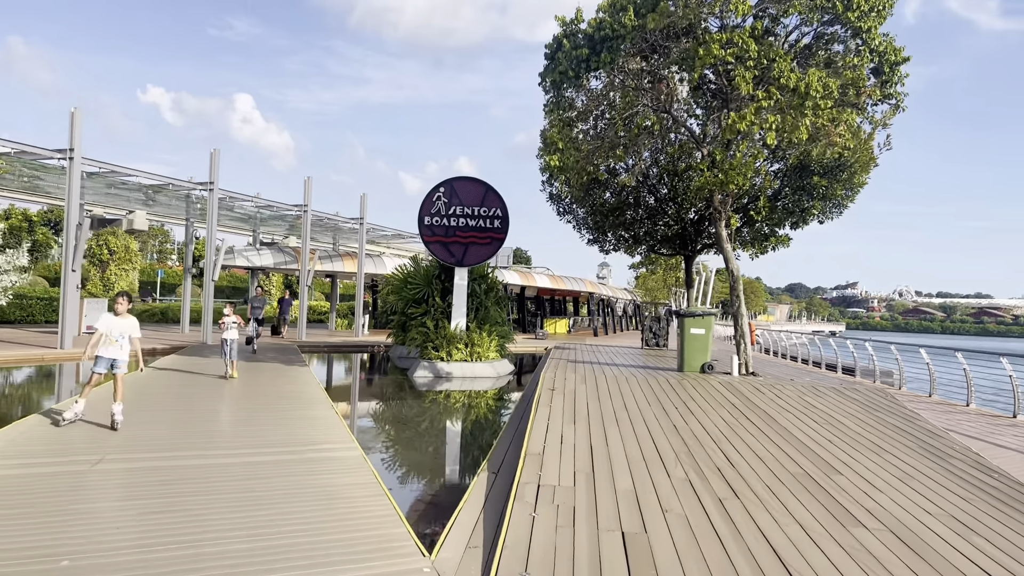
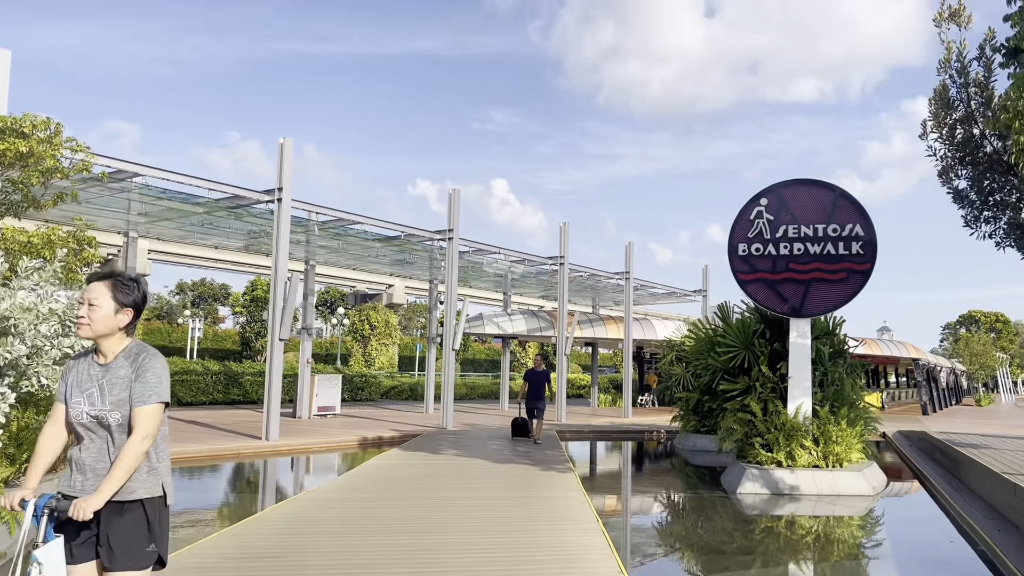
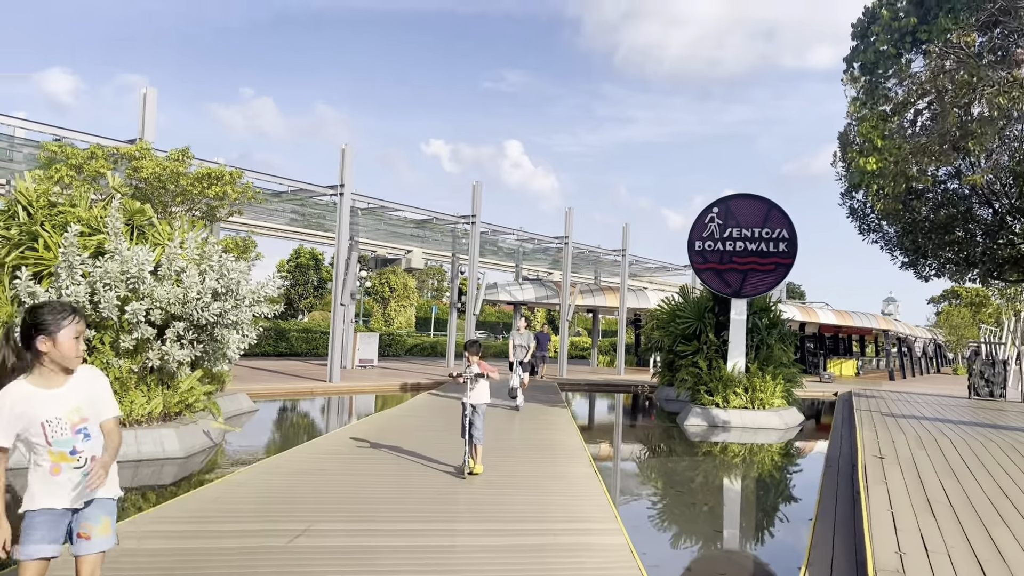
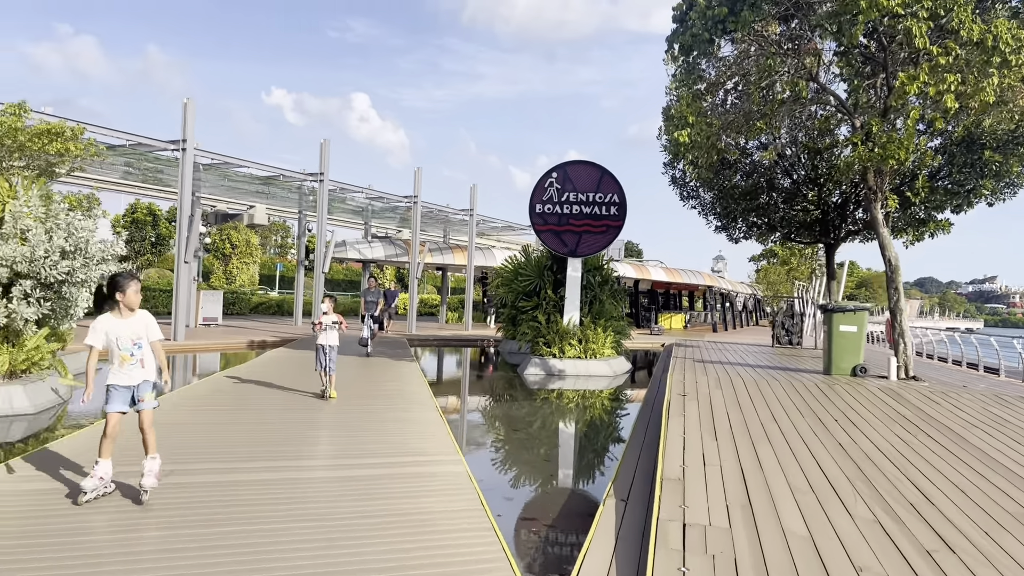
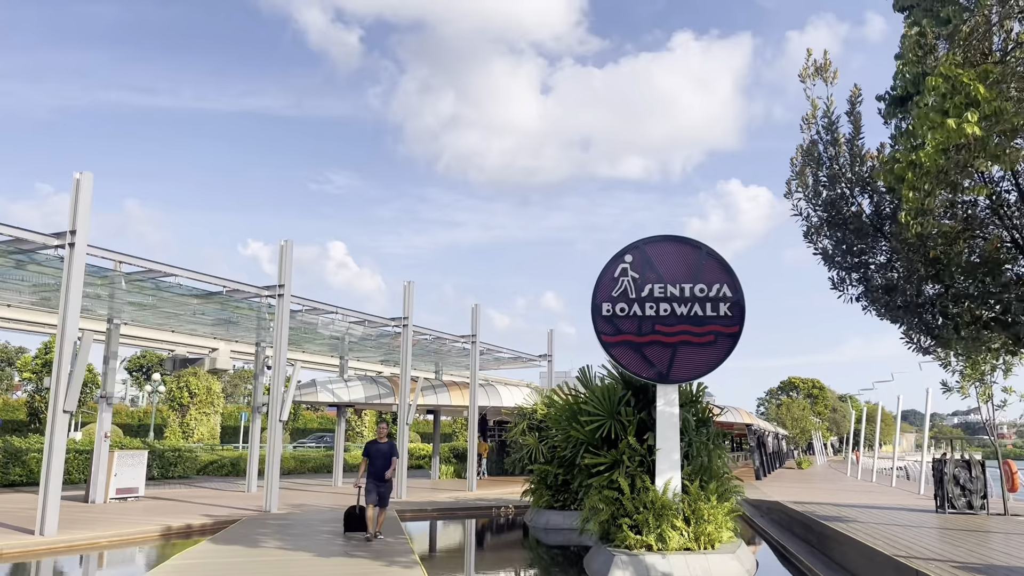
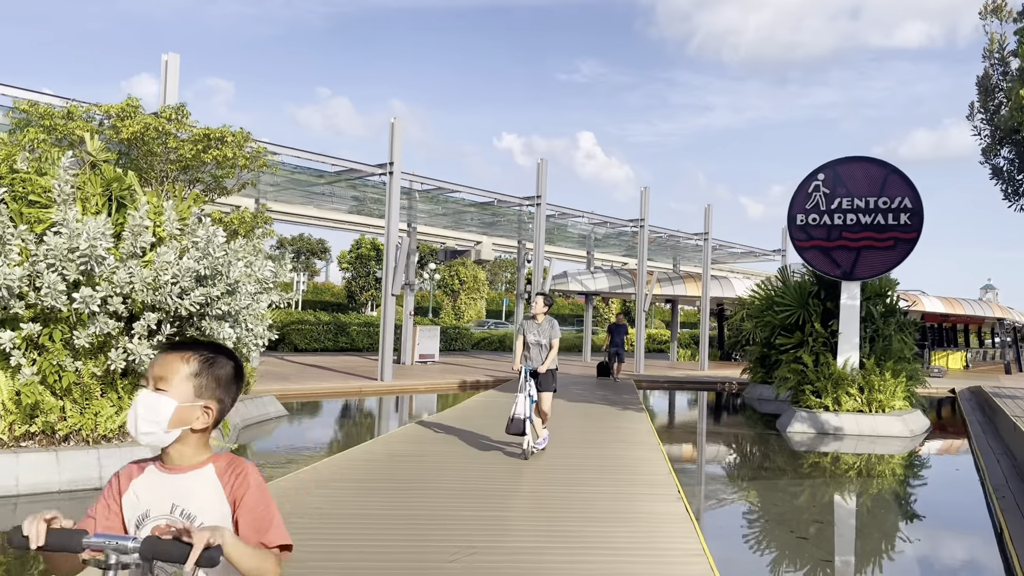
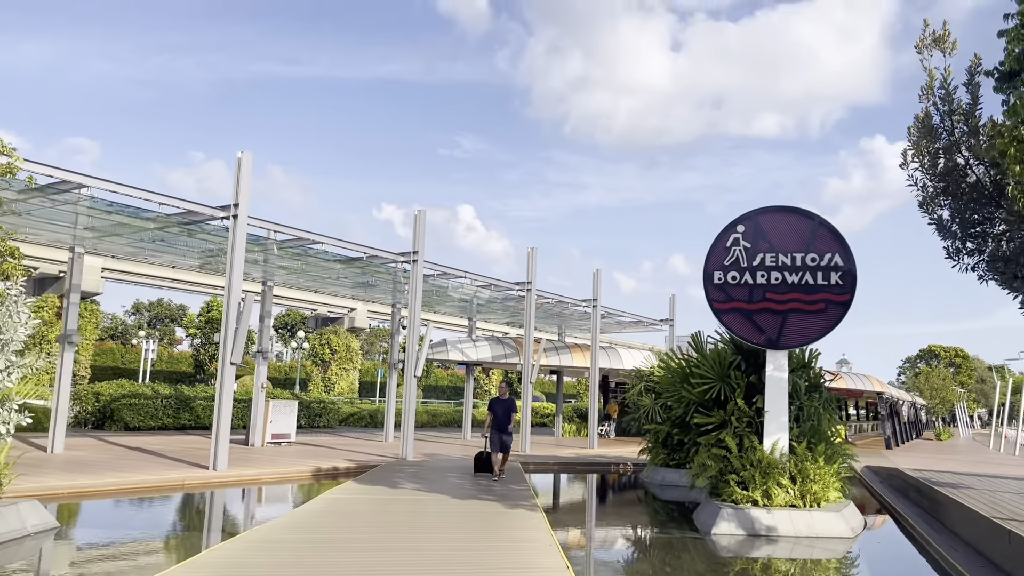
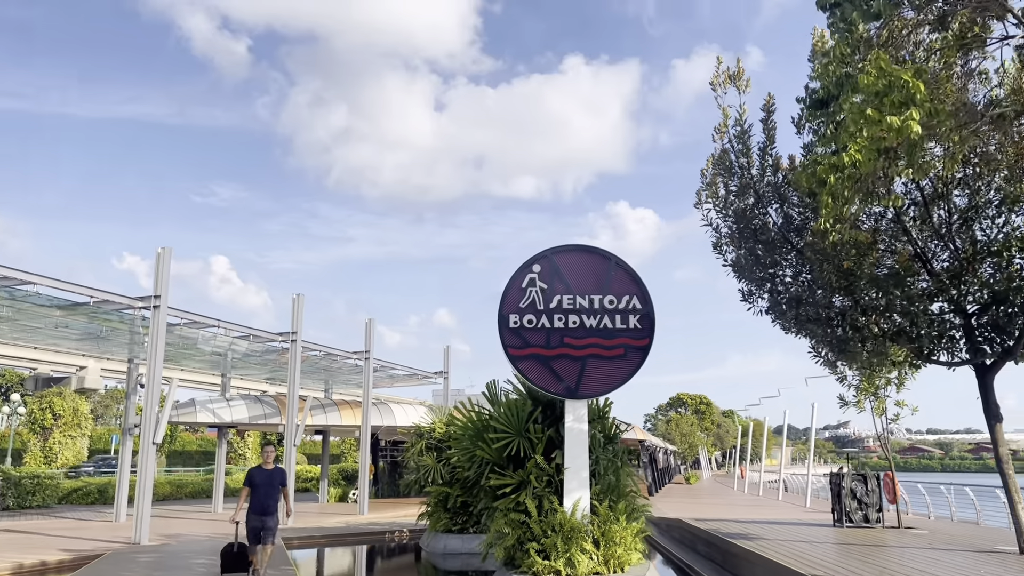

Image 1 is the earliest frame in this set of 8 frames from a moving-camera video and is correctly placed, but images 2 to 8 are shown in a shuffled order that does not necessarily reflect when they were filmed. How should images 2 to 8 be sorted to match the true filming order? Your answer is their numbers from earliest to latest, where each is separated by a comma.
4, 3, 6, 2, 7, 5, 8
